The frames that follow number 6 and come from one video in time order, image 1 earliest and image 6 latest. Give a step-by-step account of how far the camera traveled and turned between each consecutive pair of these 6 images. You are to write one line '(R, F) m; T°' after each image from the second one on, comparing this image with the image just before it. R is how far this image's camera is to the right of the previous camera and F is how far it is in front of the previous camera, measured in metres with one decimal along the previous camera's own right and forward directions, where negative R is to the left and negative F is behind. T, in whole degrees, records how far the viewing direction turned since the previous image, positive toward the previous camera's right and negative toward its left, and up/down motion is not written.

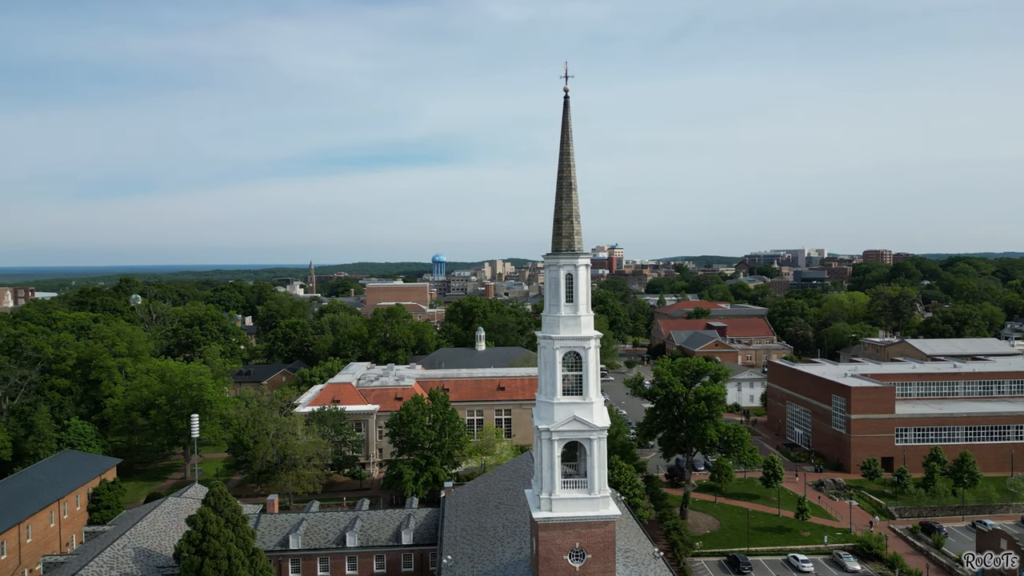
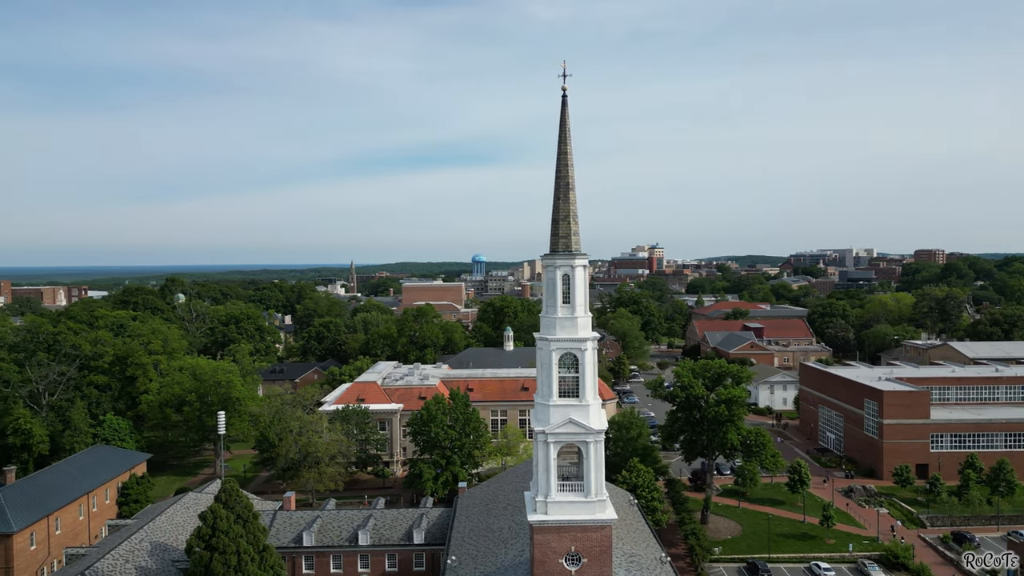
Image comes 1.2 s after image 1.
(+1.9, +0.4) m; -3°
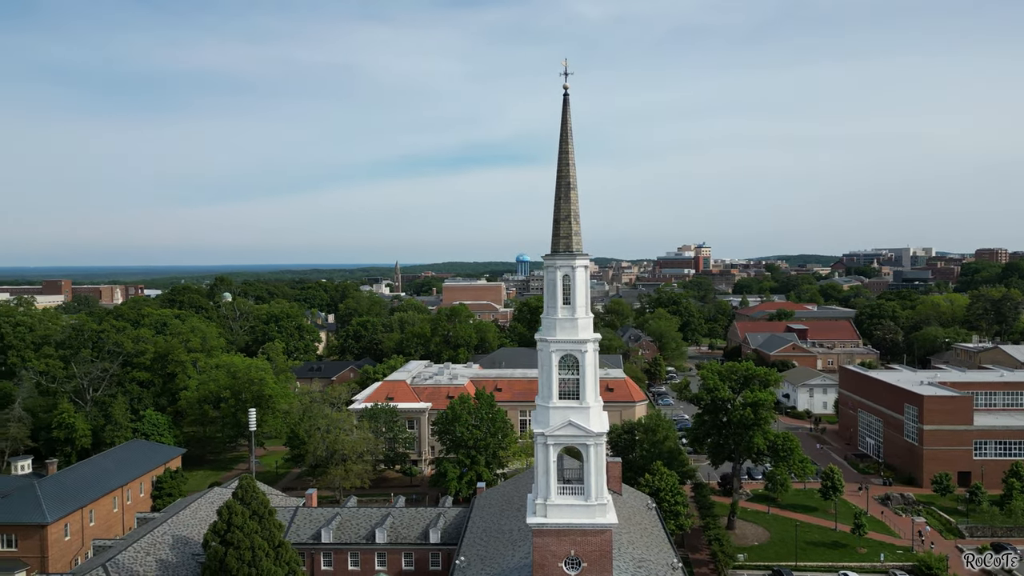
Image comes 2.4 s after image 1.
(+1.9, +0.3) m; -3°
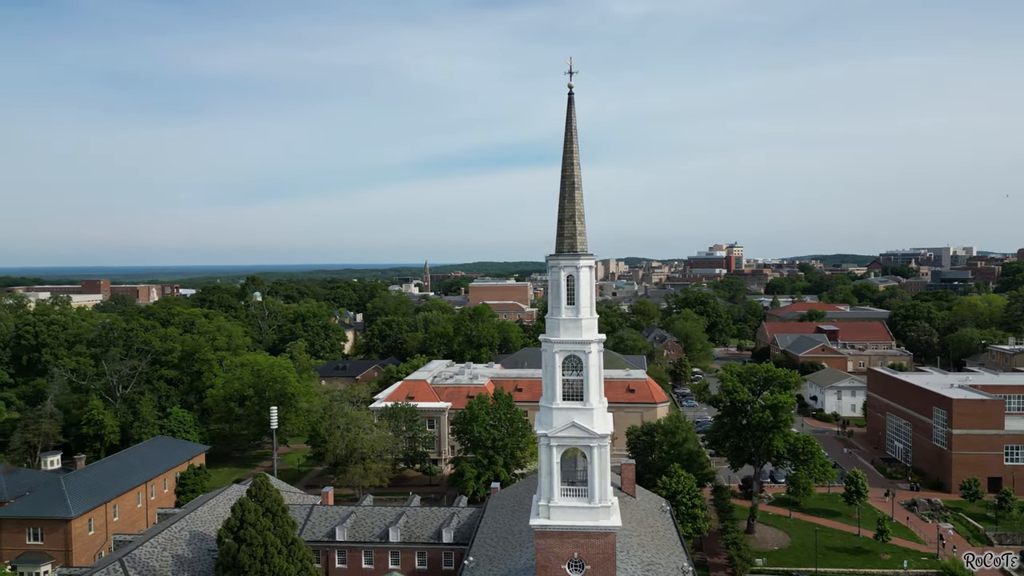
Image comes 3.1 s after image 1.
(+1.1, +0.2) m; -2°
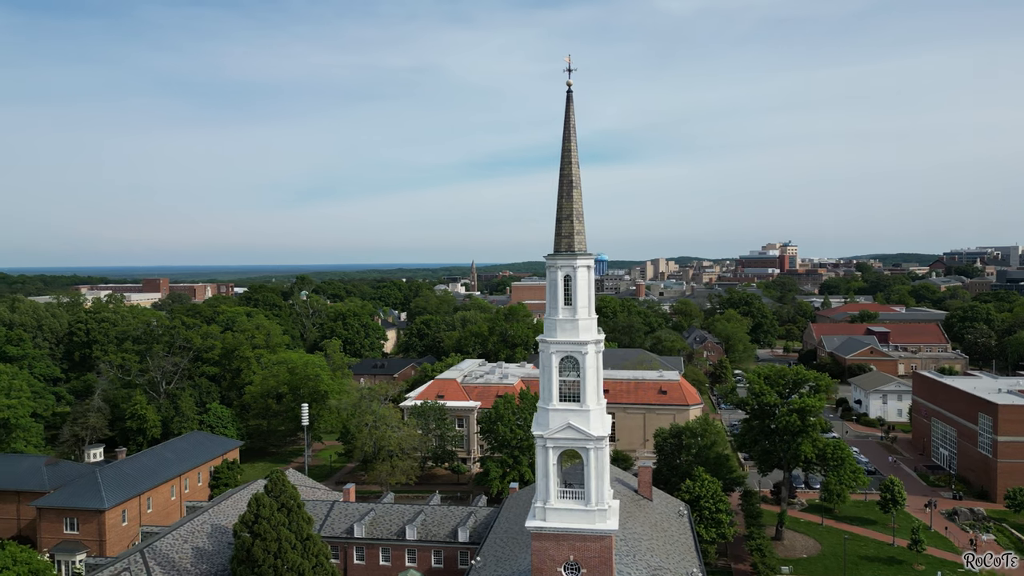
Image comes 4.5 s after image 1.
(+2.1, +0.2) m; -3°
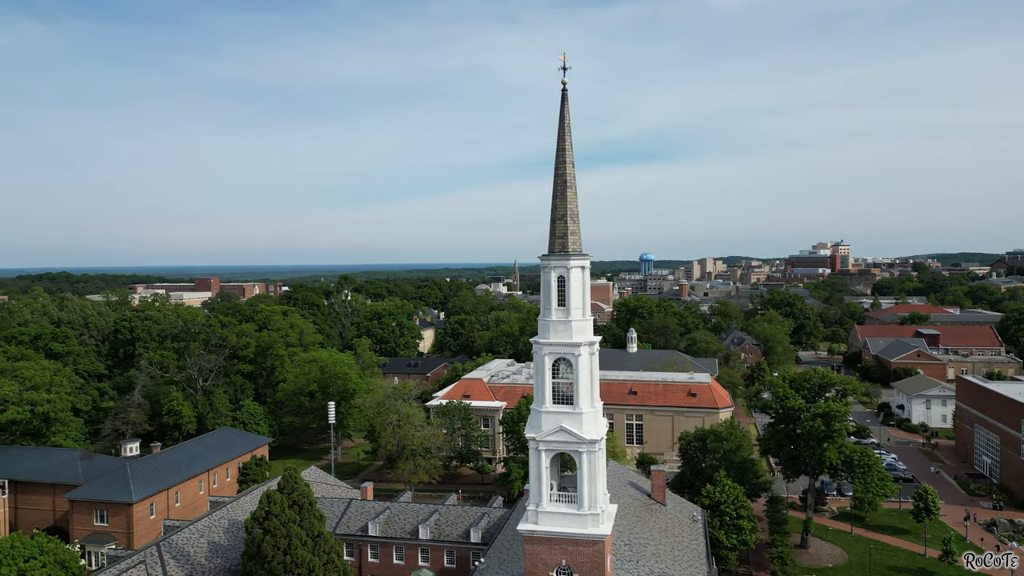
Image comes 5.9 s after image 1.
(+2.1, +0.2) m; -3°
